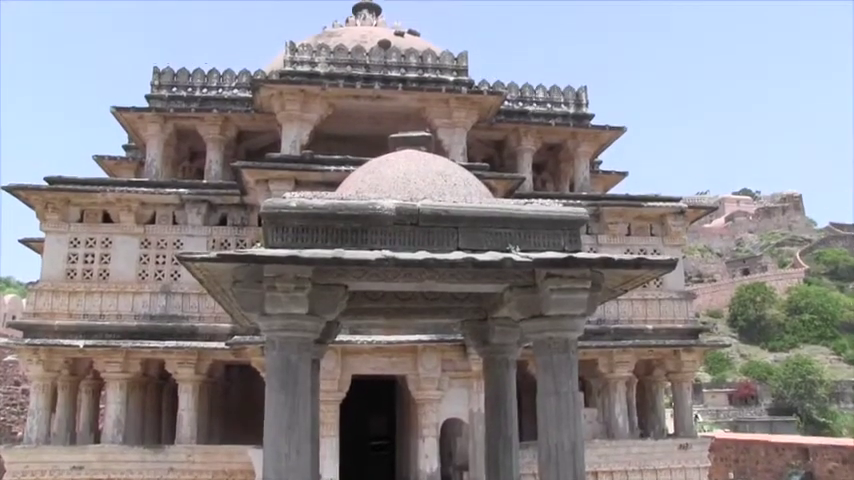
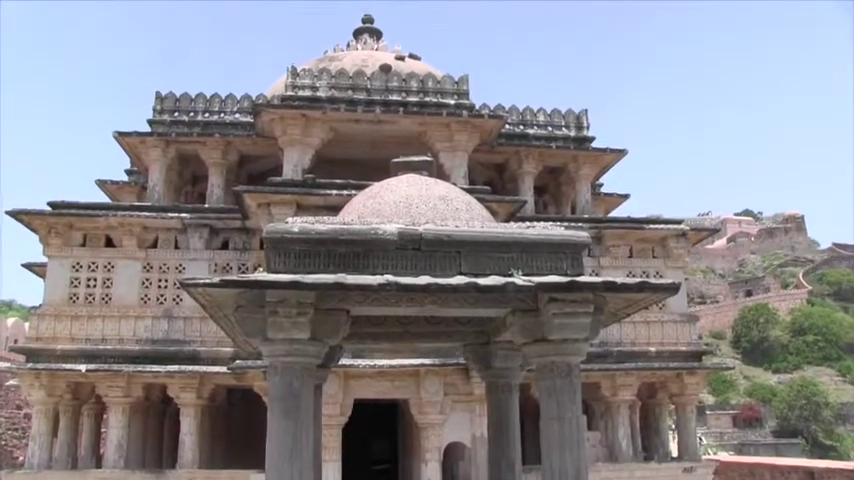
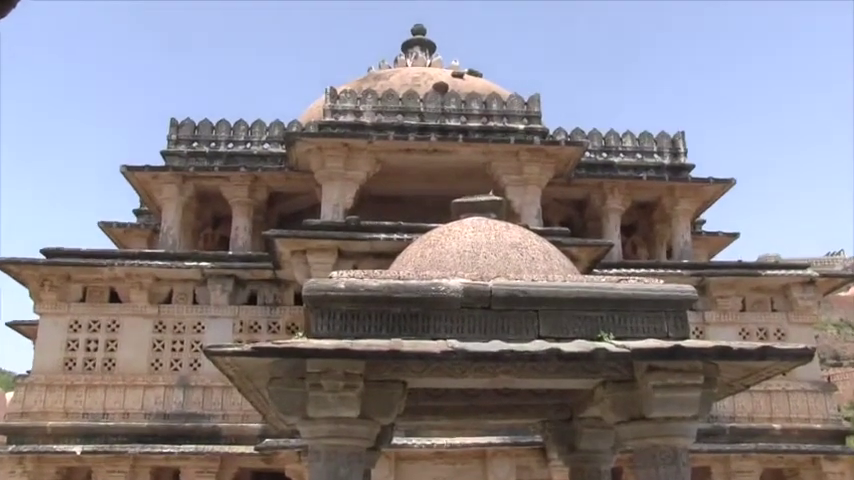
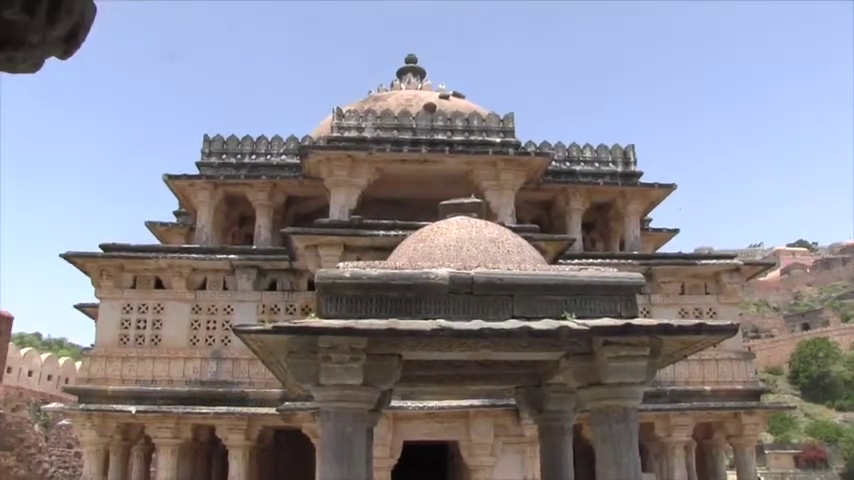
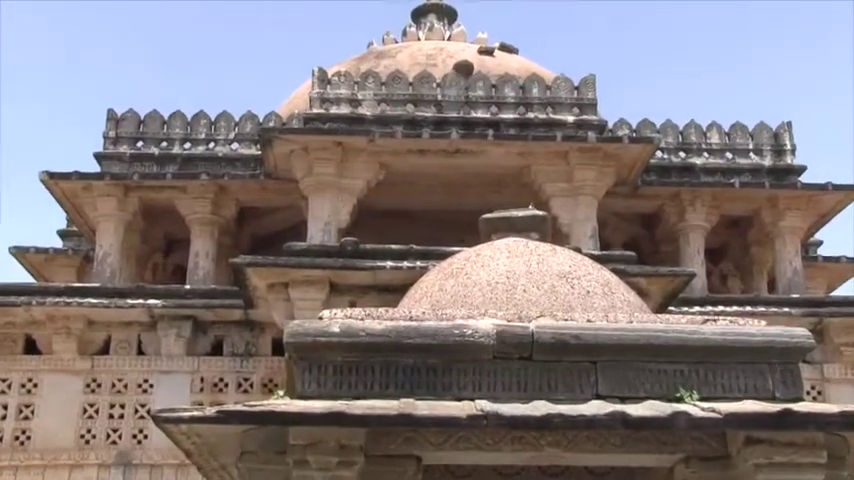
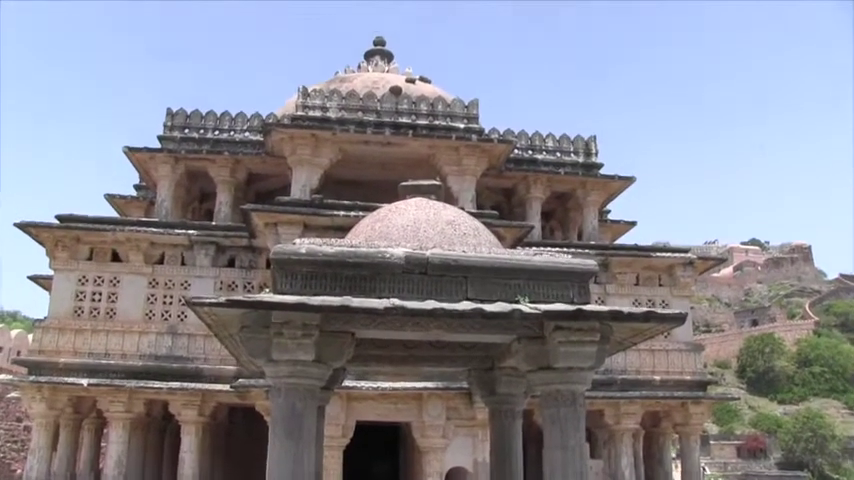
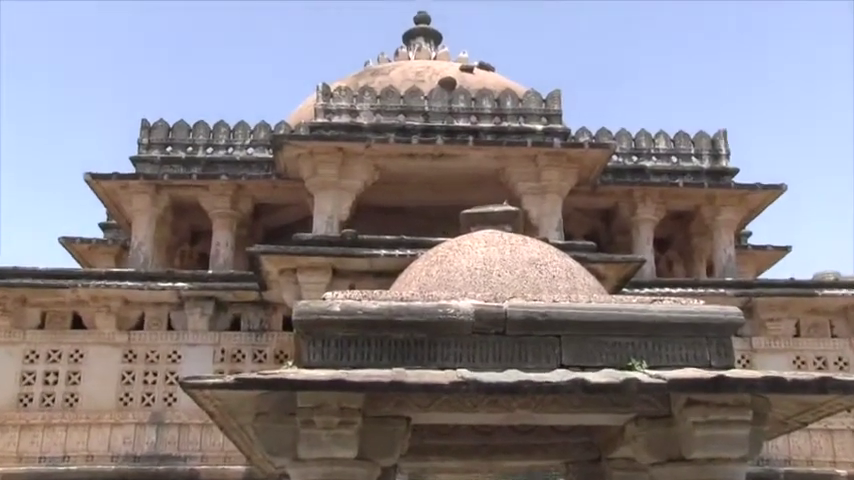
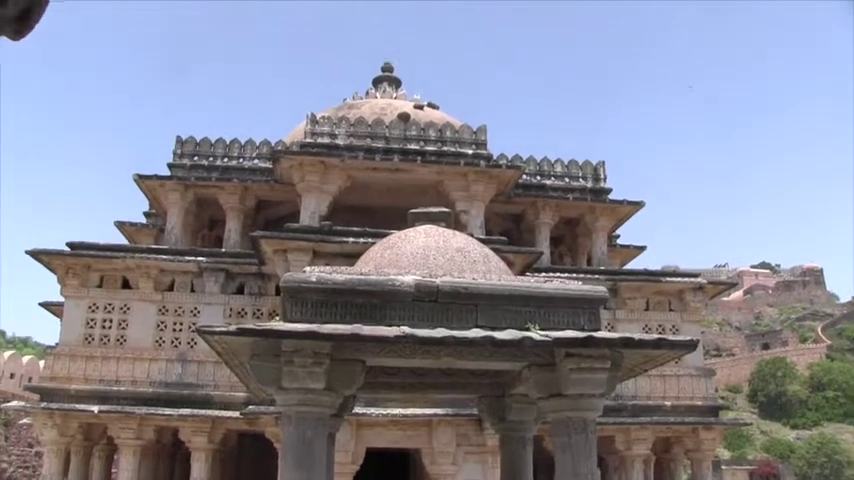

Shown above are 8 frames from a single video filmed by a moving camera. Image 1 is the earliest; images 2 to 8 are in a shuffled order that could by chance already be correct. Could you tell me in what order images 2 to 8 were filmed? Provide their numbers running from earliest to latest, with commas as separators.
2, 6, 8, 4, 3, 7, 5
